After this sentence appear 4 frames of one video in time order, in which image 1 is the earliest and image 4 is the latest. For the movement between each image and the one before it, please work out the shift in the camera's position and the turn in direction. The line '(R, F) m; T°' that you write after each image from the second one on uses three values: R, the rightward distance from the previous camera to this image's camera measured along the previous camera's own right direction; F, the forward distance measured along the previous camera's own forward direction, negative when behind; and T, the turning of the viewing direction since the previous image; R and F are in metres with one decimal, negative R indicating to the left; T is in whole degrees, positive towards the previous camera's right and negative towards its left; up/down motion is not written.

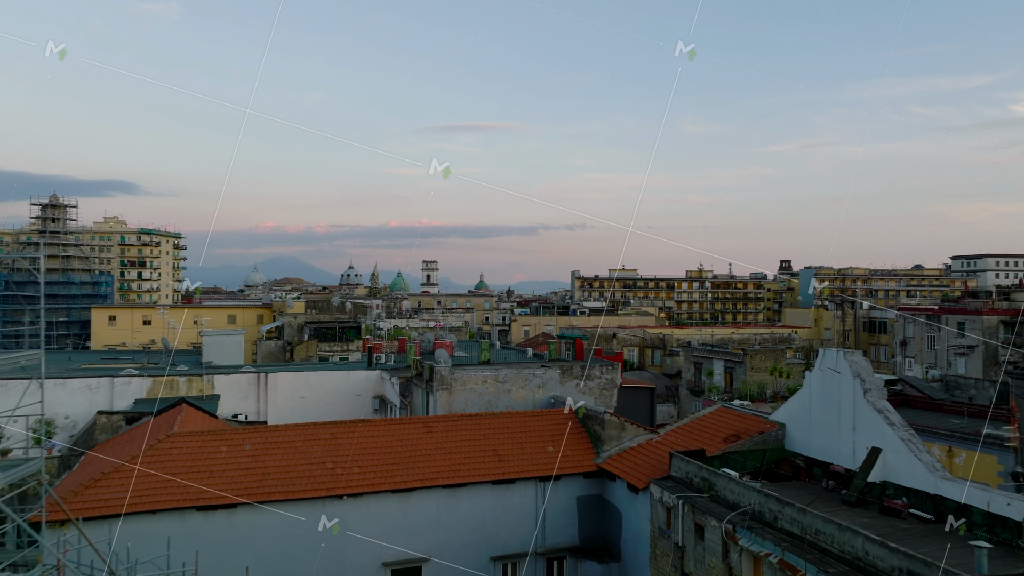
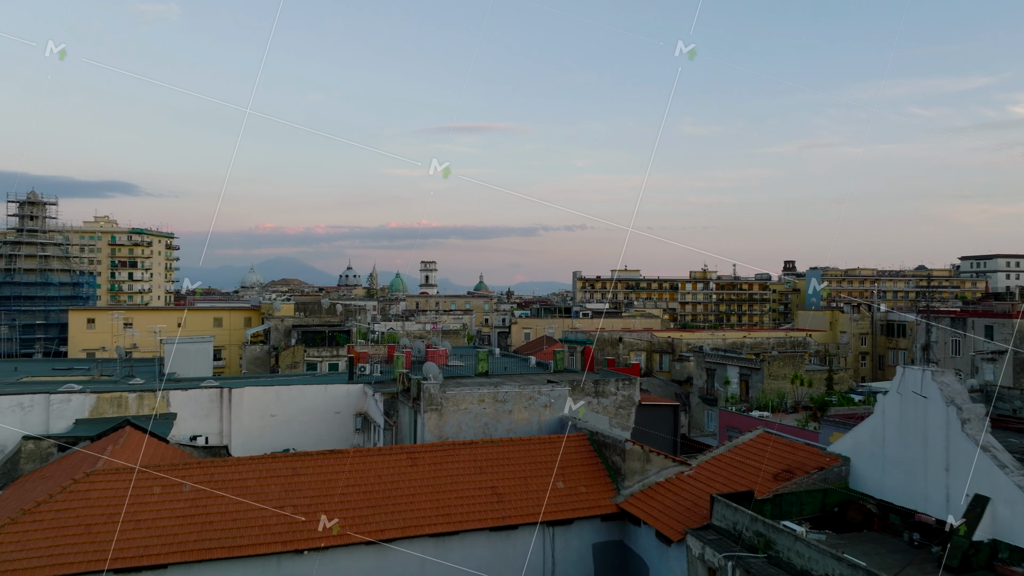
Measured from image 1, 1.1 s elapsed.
(0.0, +2.5) m; 0°
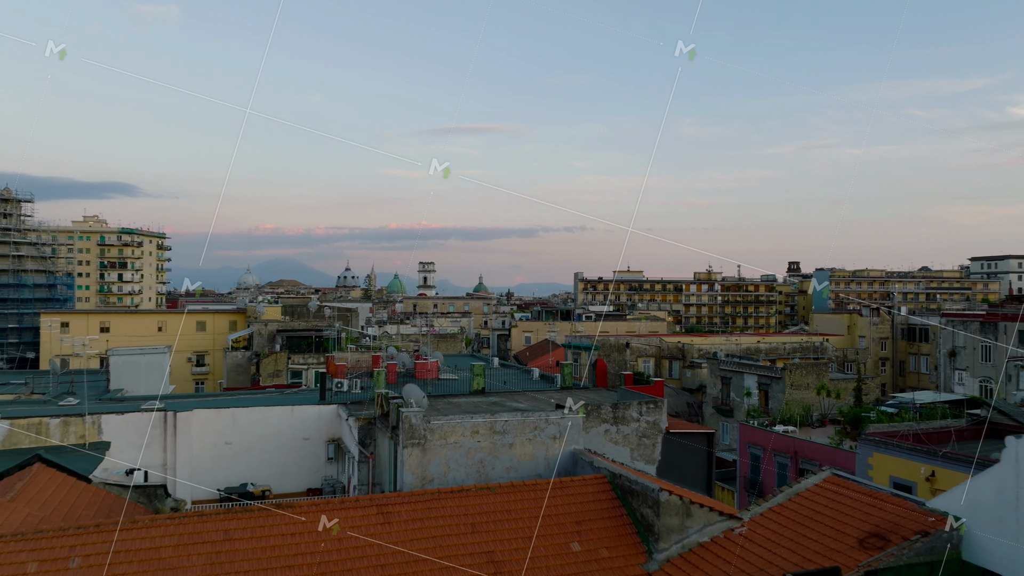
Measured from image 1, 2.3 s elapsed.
(0.0, +2.7) m; 0°
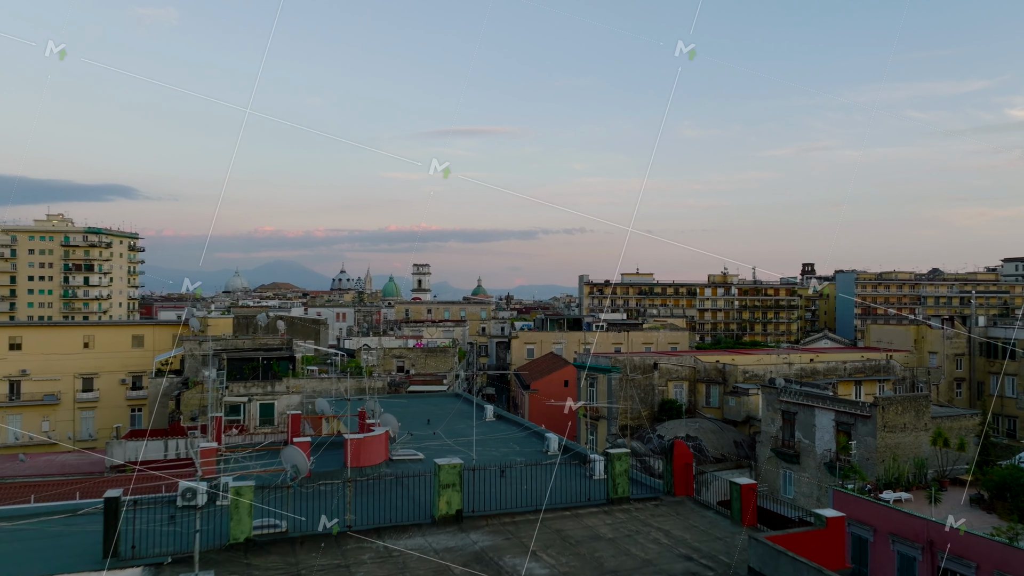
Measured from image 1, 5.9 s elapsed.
(-0.1, +8.1) m; 0°
